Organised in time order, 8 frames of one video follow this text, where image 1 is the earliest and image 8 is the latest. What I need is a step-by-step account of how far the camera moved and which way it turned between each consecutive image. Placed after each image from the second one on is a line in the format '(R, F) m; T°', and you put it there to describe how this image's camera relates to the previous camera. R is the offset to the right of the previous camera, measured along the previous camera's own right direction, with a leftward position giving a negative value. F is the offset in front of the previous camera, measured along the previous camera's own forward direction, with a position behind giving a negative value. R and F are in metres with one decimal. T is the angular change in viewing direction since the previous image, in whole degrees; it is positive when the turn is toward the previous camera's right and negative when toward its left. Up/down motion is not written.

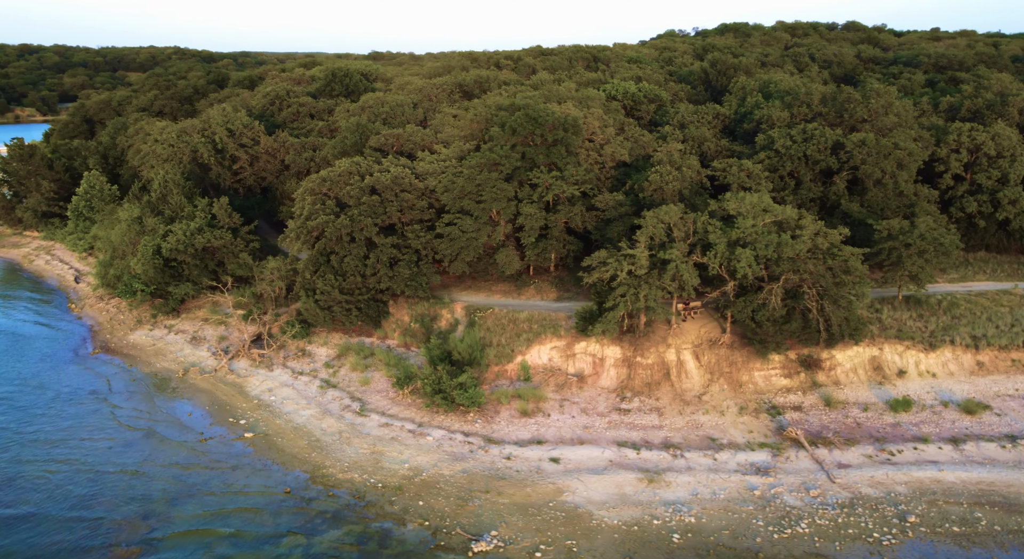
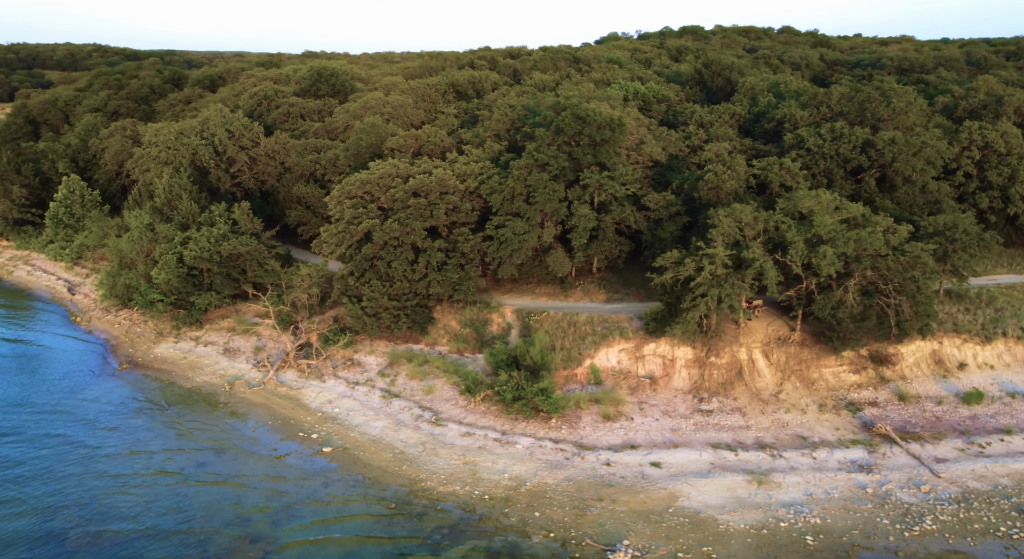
(-3.8, +0.6) m; +4°
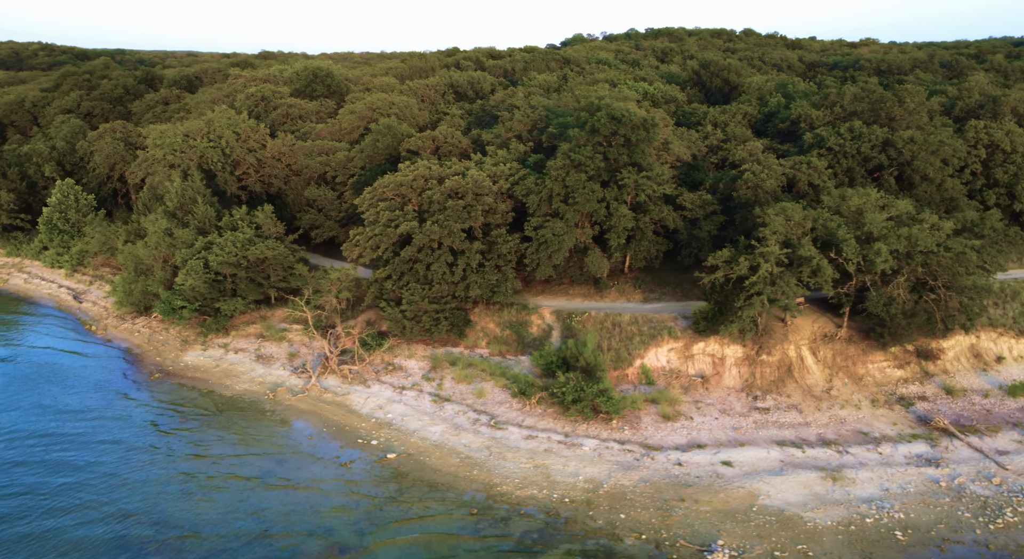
(-2.6, +0.2) m; +2°
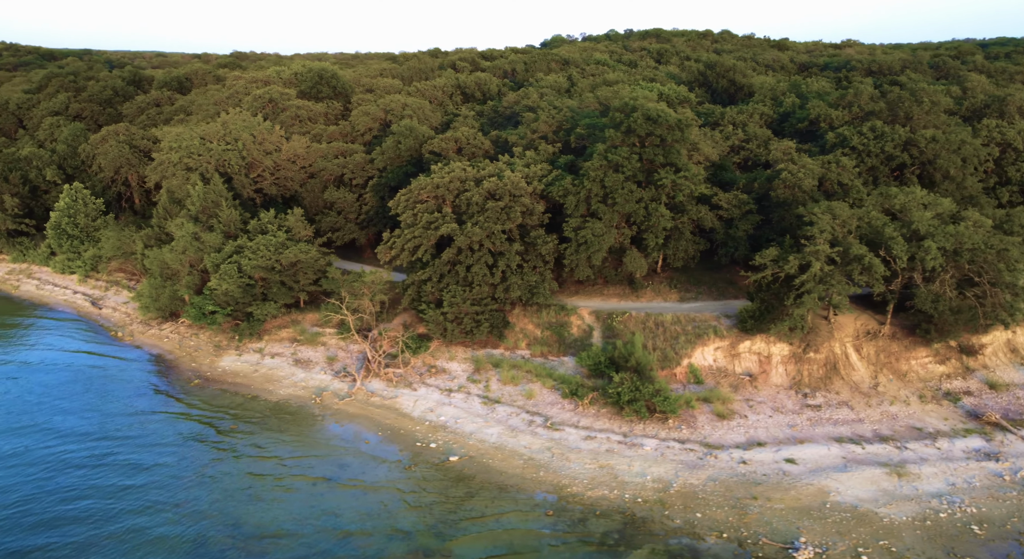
(-2.1, 0.0) m; +1°
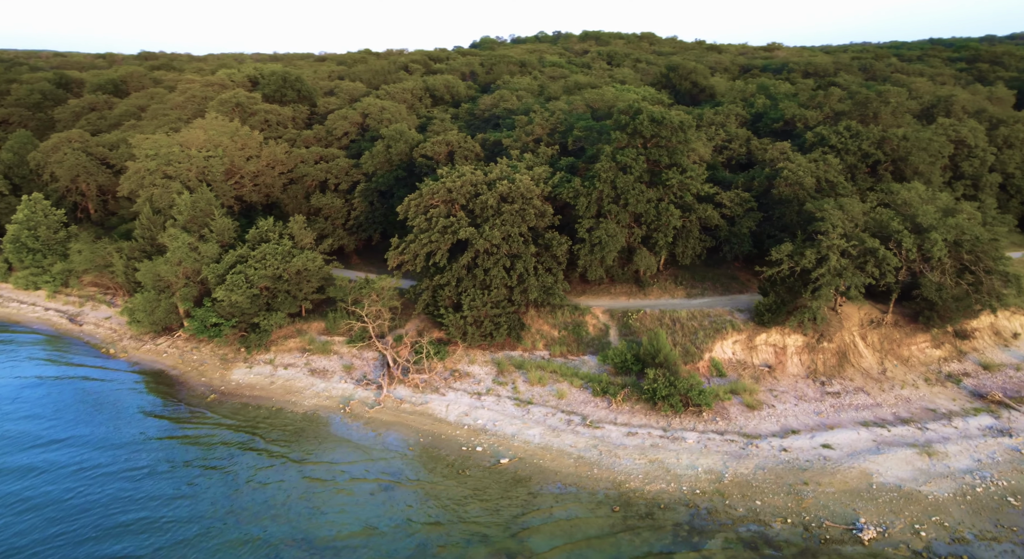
(-2.8, 0.0) m; +5°
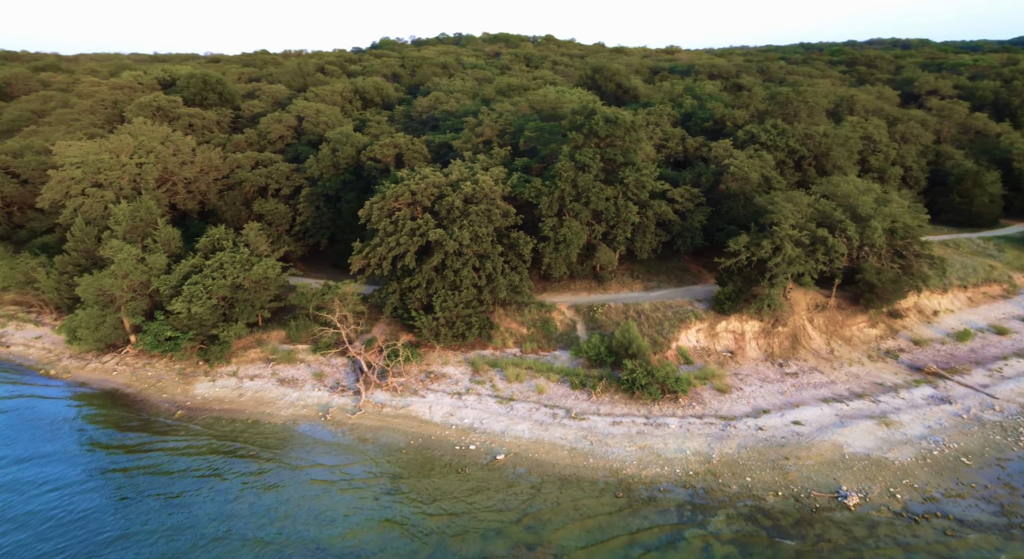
(-2.0, -0.1) m; +7°
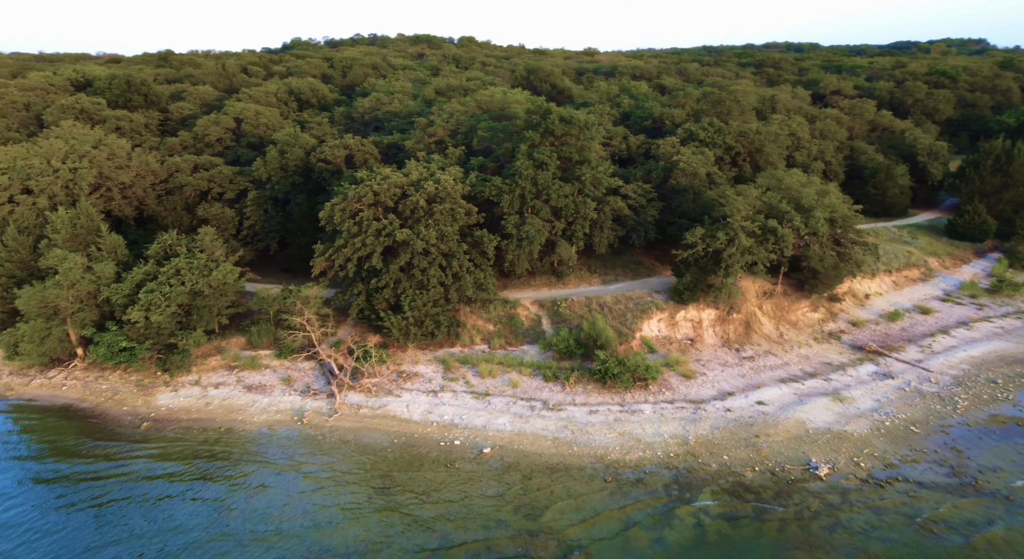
(-1.4, -0.3) m; +6°
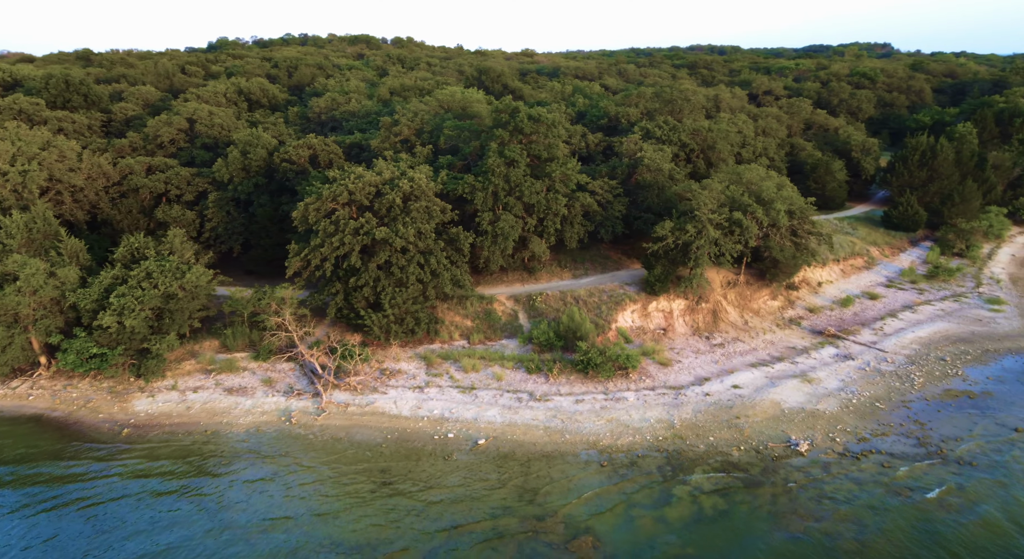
(-1.3, -0.4) m; +5°
